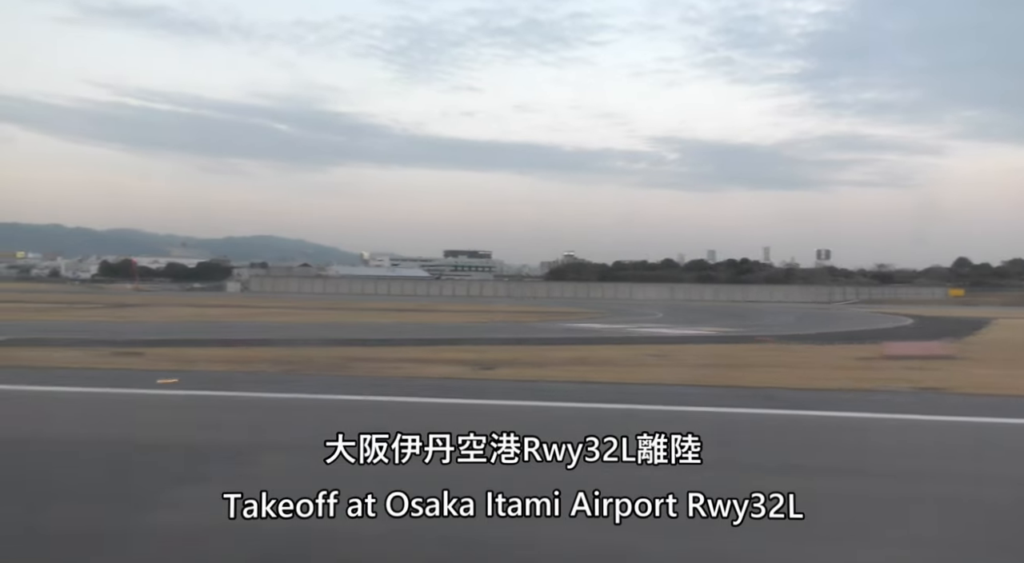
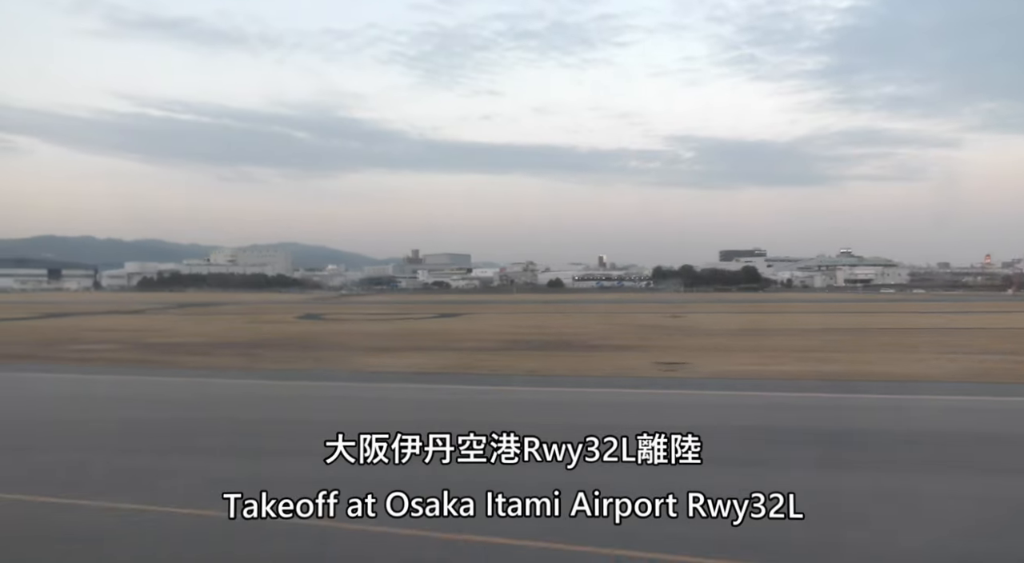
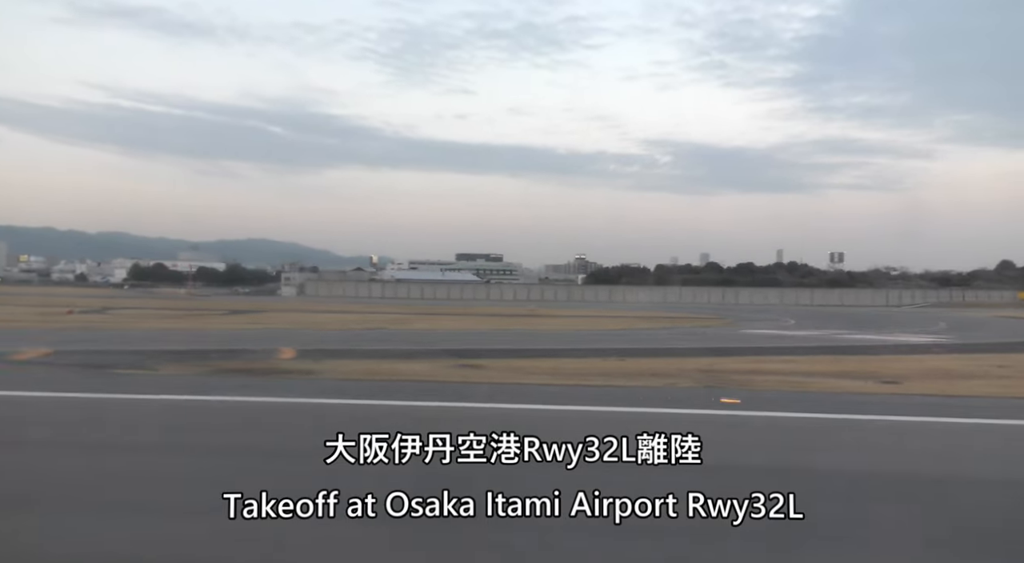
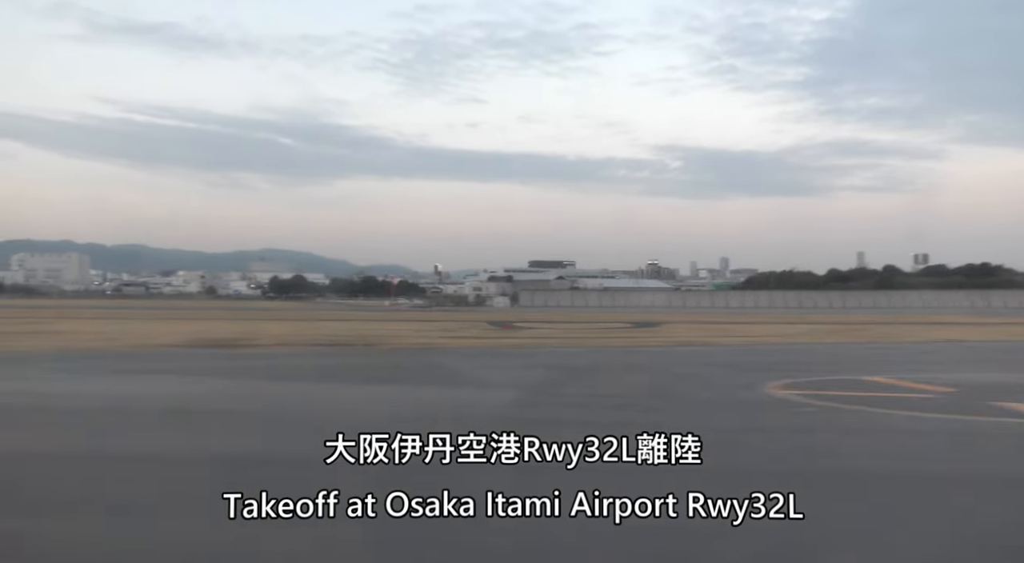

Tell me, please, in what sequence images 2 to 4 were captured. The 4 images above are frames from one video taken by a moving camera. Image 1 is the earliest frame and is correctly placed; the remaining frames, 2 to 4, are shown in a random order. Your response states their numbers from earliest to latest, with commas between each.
3, 4, 2
